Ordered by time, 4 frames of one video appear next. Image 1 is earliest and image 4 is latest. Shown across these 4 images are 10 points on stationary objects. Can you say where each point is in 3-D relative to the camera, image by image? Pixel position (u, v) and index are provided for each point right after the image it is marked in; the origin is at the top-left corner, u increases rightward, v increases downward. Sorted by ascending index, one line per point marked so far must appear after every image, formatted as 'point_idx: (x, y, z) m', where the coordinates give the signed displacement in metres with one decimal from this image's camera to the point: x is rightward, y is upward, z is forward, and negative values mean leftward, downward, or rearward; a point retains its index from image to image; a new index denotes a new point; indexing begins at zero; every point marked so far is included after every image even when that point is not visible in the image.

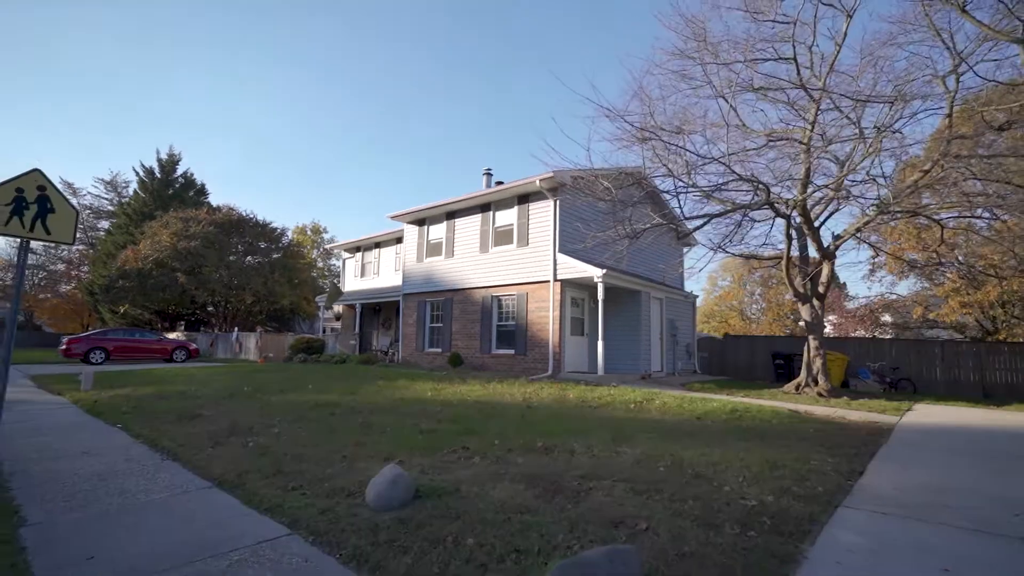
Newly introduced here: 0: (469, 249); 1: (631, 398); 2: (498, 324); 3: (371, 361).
0: (-1.2, +1.0, +15.8) m
1: (+1.9, -1.8, +9.9) m
2: (-0.3, -0.9, +14.9) m
3: (-3.9, -2.0, +16.6) m
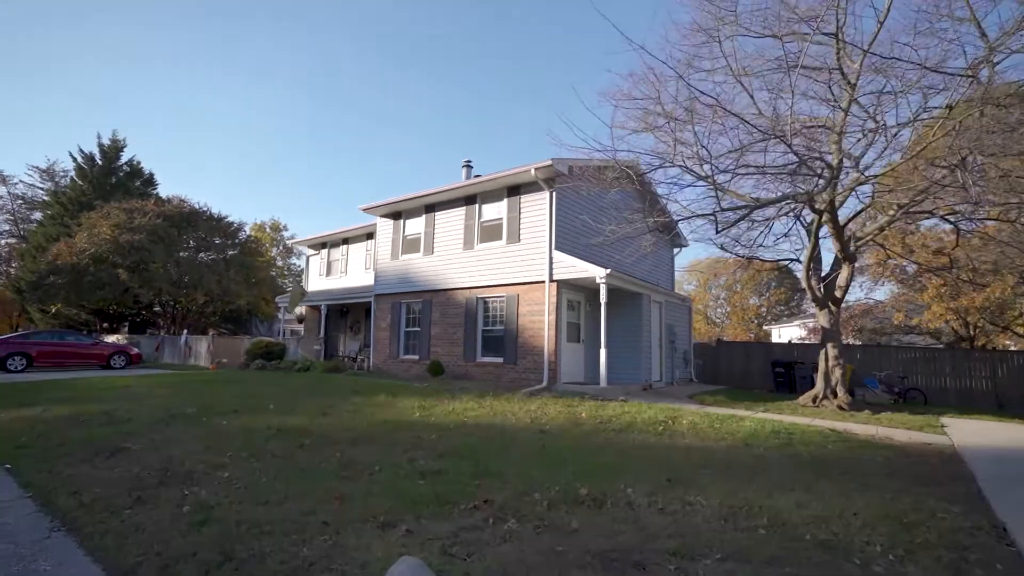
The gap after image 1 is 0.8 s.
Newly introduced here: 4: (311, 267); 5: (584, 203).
0: (-1.5, +1.0, +14.2) m
1: (+2.0, -1.9, +8.5) m
2: (-0.6, -0.9, +13.4) m
3: (-4.2, -2.0, +14.8) m
4: (-6.5, +0.7, +19.7) m
5: (+1.6, +1.9, +13.5) m
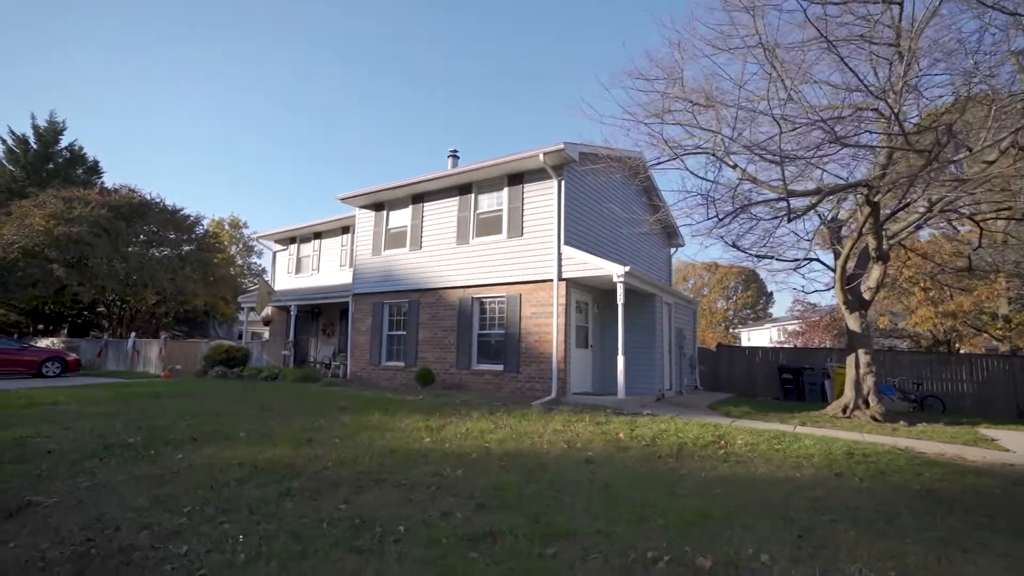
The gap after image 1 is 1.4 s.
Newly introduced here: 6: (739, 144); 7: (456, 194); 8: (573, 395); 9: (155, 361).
0: (-1.5, +1.0, +12.7) m
1: (+2.3, -1.8, +7.2) m
2: (-0.6, -0.9, +11.9) m
3: (-4.3, -1.9, +13.1) m
4: (-6.9, +0.7, +17.8) m
5: (+1.6, +1.9, +12.2) m
6: (+3.4, +2.2, +9.3) m
7: (-1.2, +2.0, +12.6) m
8: (+1.1, -1.9, +10.8) m
9: (-10.9, -2.2, +18.5) m
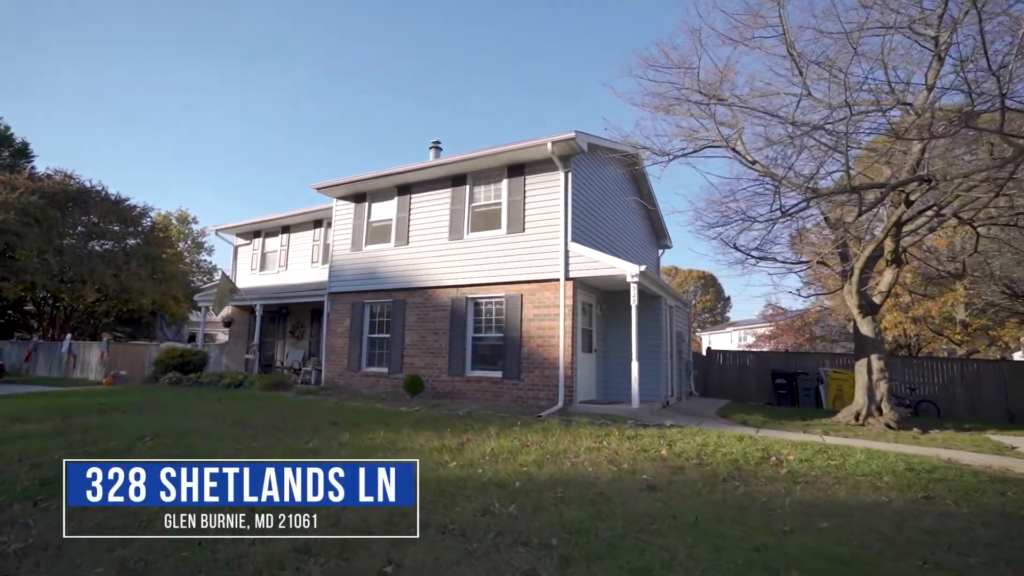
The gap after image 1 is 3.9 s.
0: (-1.6, +1.0, +11.6) m
1: (+2.5, -1.8, +6.4) m
2: (-0.7, -0.9, +10.8) m
3: (-4.5, -1.9, +11.8) m
4: (-7.3, +0.7, +16.3) m
5: (+1.5, +1.9, +11.3) m
6: (+3.6, +2.2, +8.6) m
7: (-1.2, +2.0, +11.5) m
8: (+1.1, -1.9, +9.9) m
9: (-11.4, -2.1, +16.6) m
